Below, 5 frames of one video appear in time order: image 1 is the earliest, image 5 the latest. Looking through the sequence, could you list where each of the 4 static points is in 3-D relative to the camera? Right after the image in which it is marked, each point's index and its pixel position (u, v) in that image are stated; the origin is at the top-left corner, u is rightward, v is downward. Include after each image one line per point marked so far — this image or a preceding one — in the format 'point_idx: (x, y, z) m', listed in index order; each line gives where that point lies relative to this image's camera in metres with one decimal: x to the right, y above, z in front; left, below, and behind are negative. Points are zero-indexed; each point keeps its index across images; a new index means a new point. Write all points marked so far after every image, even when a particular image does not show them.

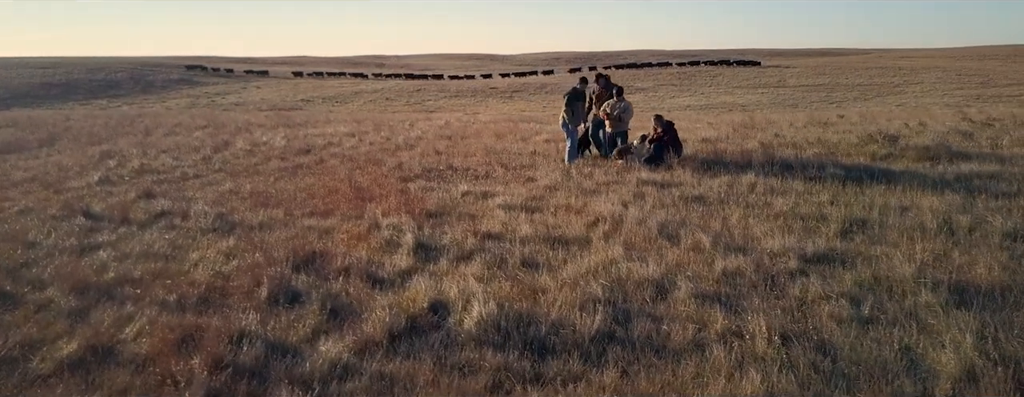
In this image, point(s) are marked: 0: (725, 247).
0: (+1.7, -0.4, +6.5) m
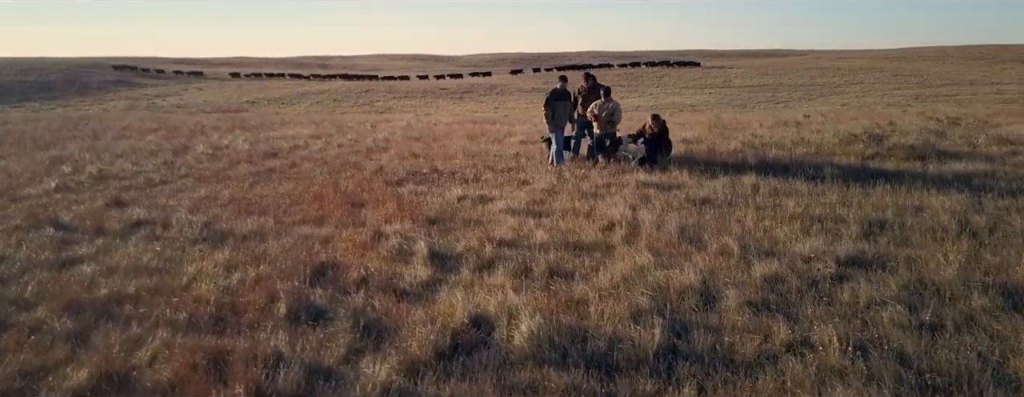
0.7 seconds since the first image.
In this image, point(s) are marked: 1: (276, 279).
0: (+1.9, -0.4, +6.3) m
1: (-1.7, -0.6, +5.9) m
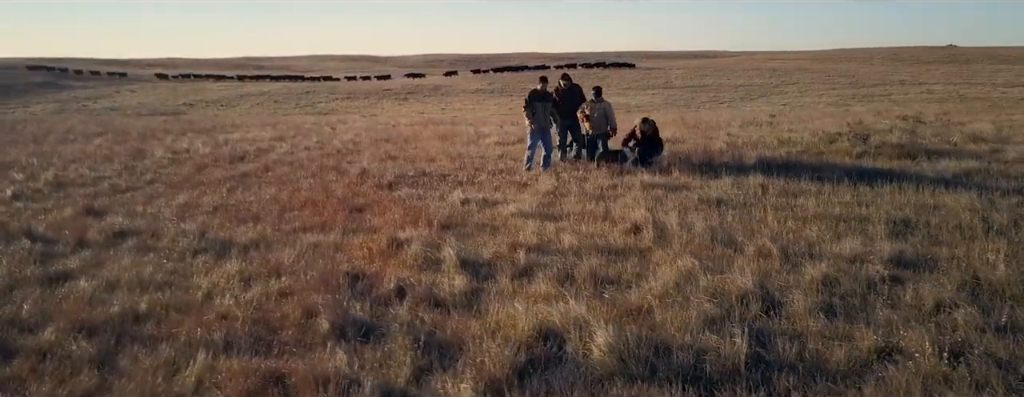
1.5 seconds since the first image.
0: (+2.1, -0.4, +6.2) m
1: (-1.4, -0.6, +5.5) m
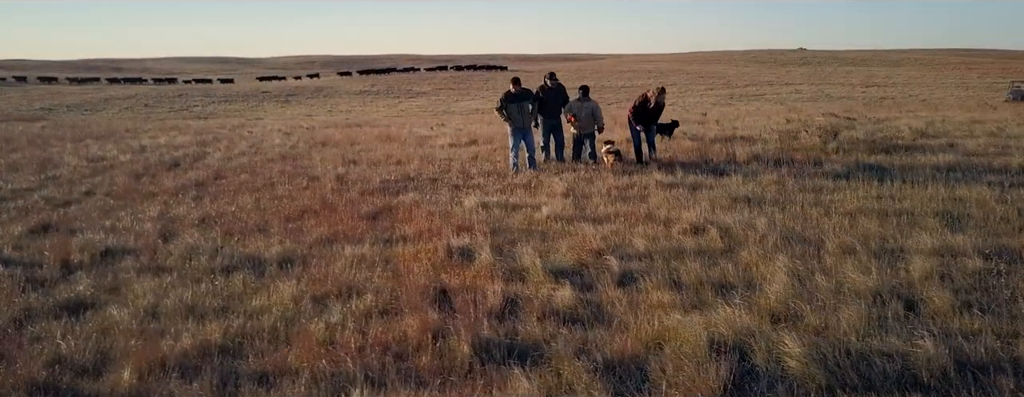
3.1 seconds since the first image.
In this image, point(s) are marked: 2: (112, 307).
0: (+2.8, -0.4, +6.1) m
1: (-0.6, -0.7, +4.9) m
2: (-2.7, -0.7, +5.5) m
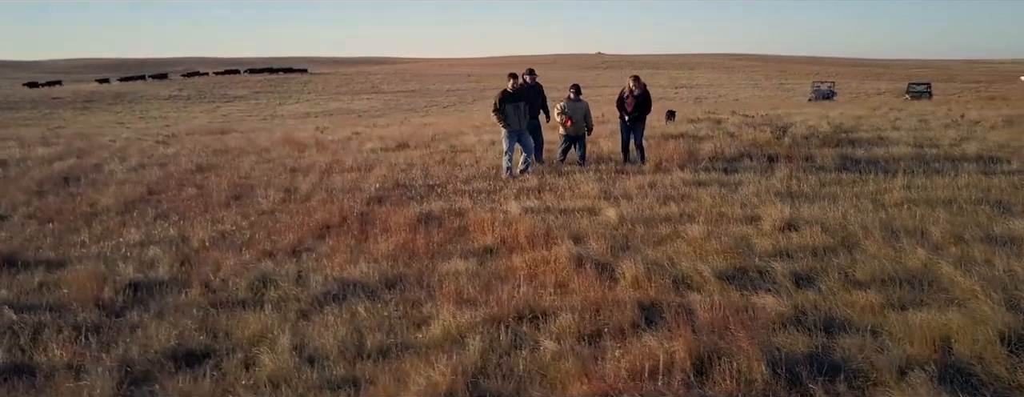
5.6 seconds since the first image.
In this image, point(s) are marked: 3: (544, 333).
0: (+3.7, -0.3, +6.3) m
1: (+0.7, -0.7, +4.4) m
2: (-1.5, -0.8, +4.5) m
3: (+0.2, -0.7, +4.5) m
